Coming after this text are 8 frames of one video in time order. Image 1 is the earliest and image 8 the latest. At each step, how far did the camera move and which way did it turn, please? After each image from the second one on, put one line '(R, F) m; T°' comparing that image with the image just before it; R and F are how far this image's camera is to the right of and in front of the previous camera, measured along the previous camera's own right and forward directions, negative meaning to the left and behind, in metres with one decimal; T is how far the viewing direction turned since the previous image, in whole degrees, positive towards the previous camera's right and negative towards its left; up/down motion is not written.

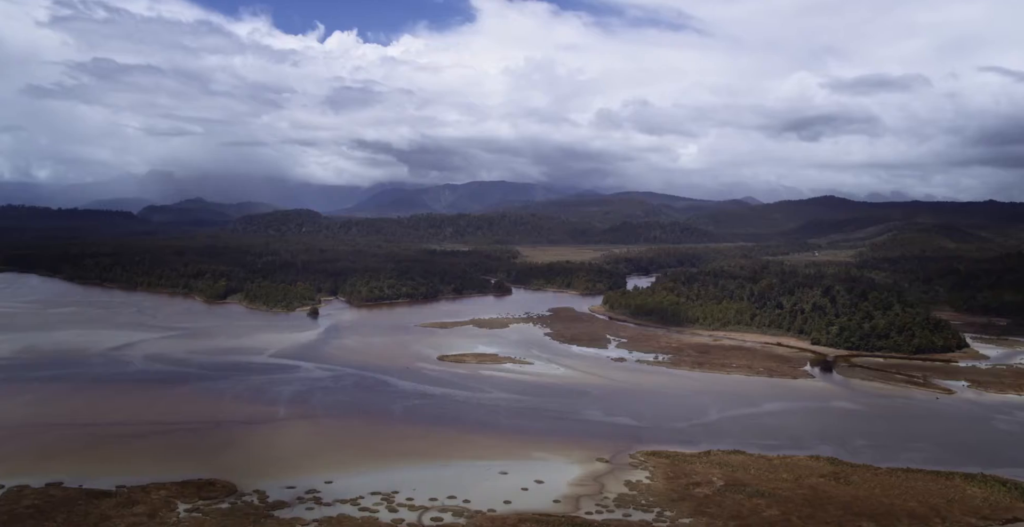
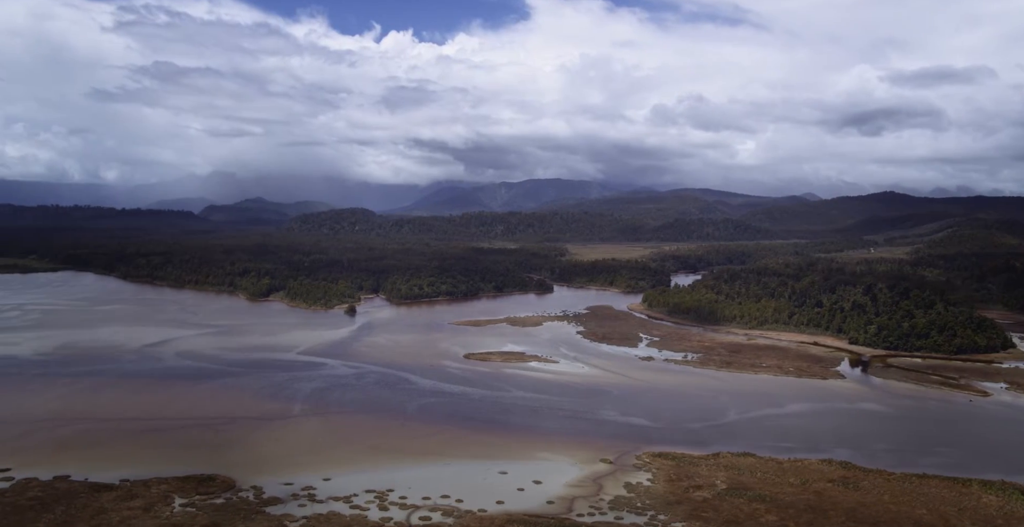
(+1.1, +0.3) m; -3°
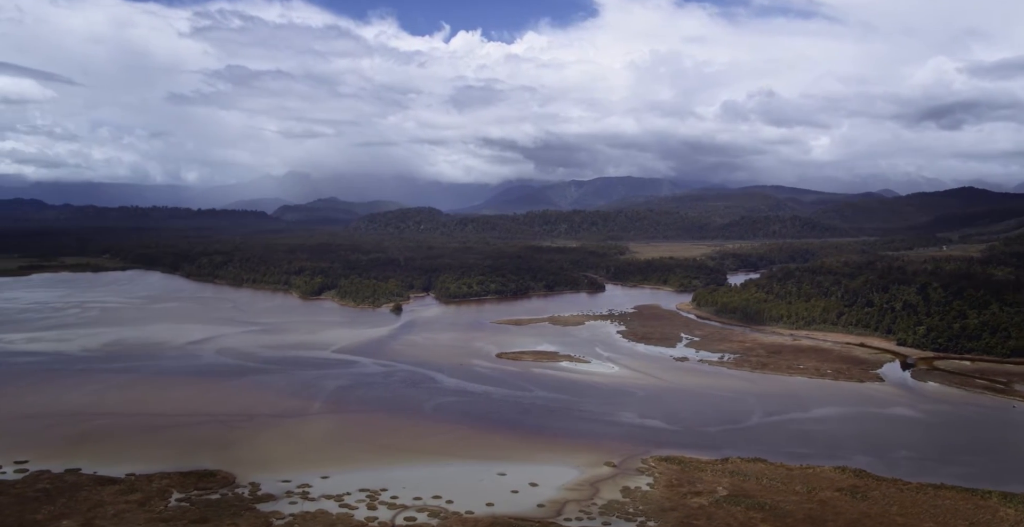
(+1.4, +0.3) m; -4°
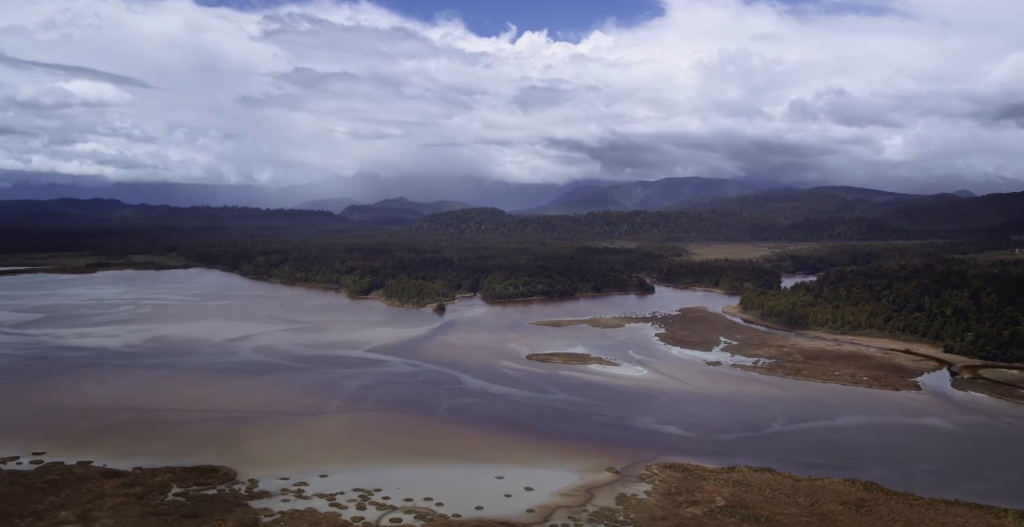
(+1.3, +0.2) m; -4°
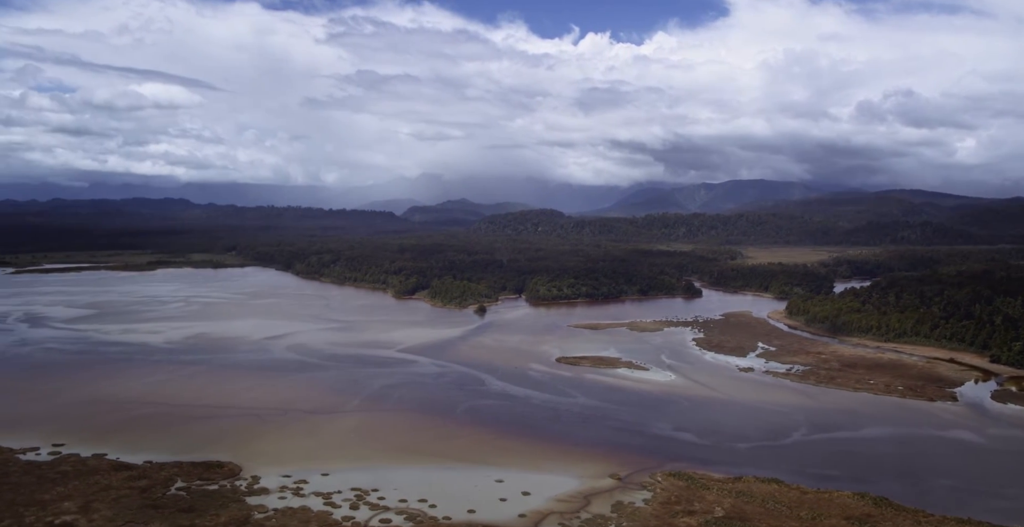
(+1.2, +0.1) m; -4°
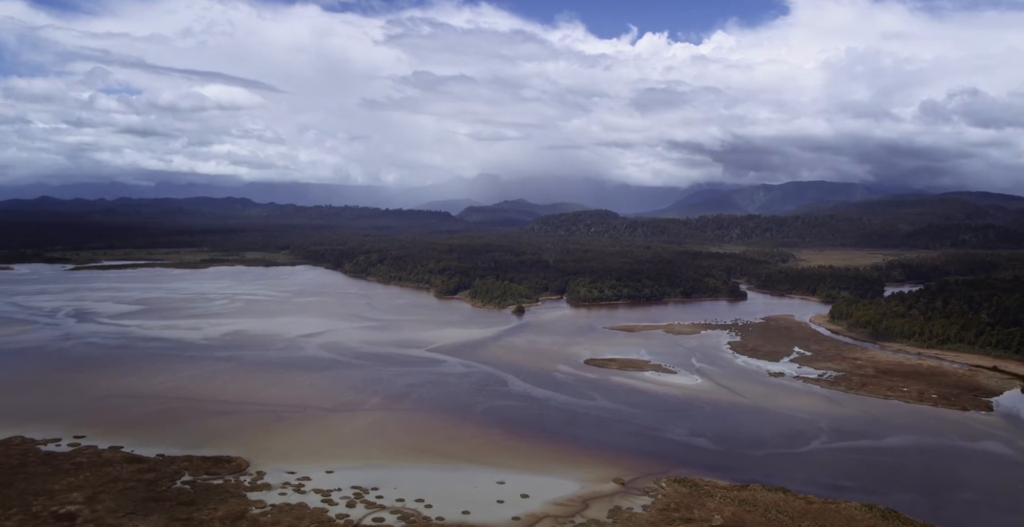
(+1.1, +0.1) m; -3°
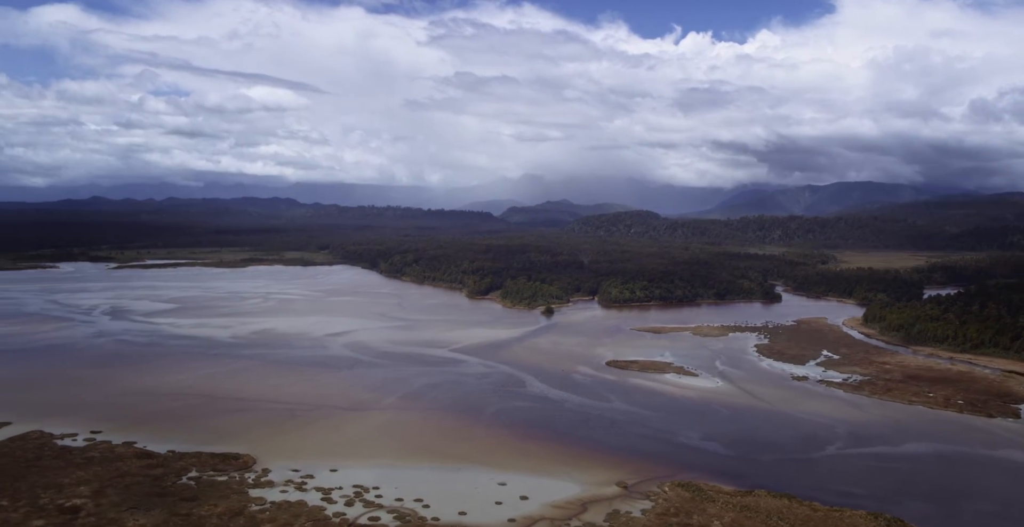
(+0.8, 0.0) m; -3°
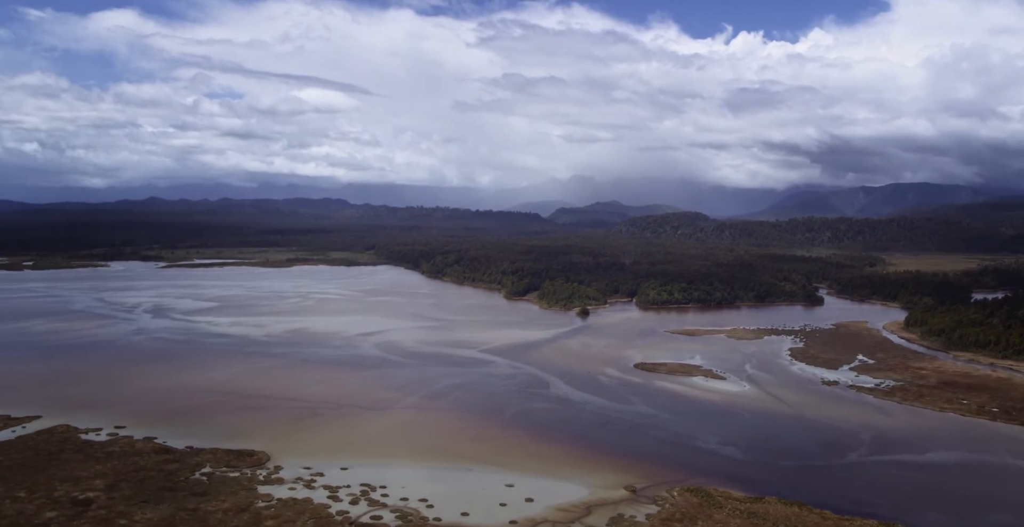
(+0.8, 0.0) m; -3°
